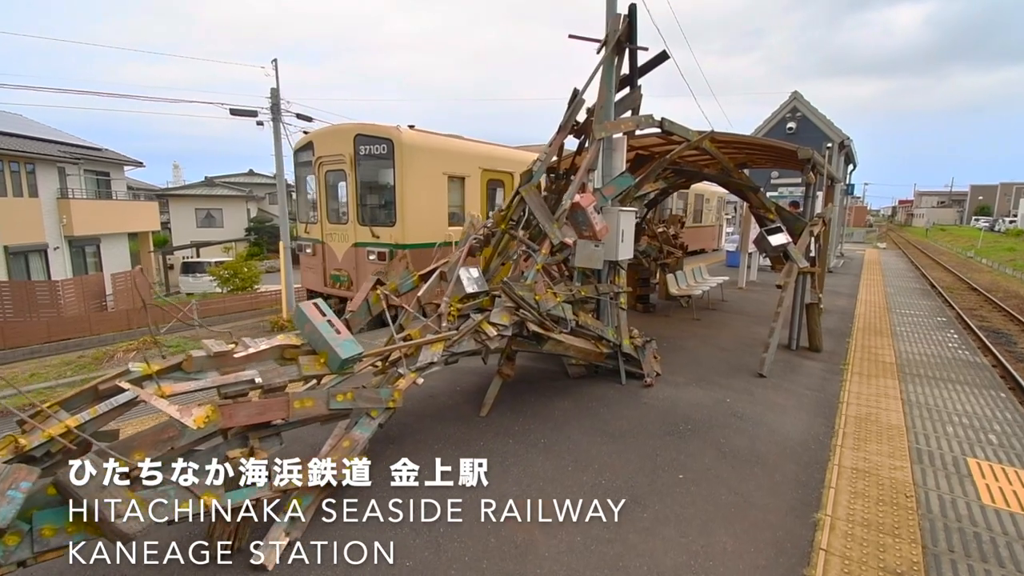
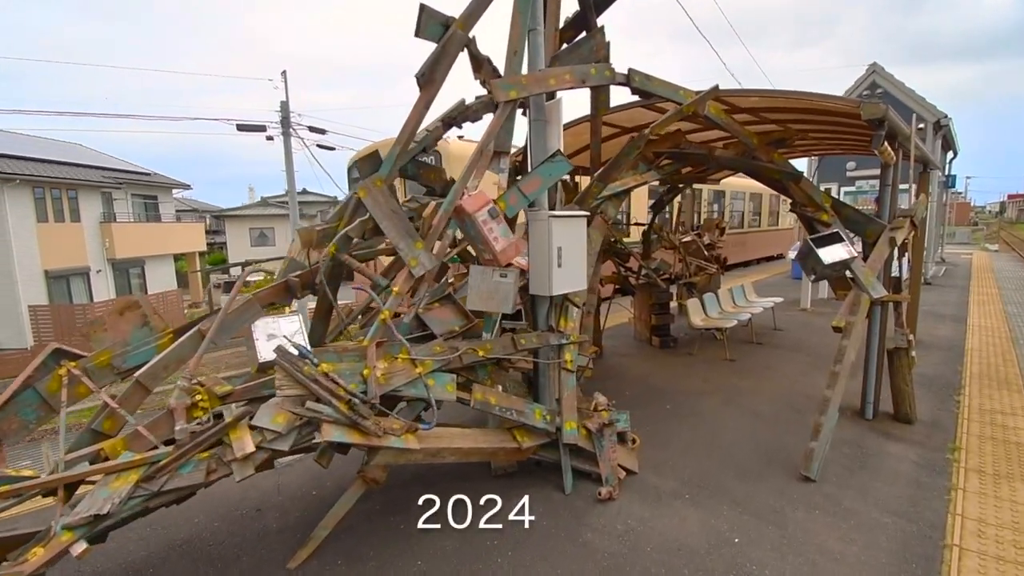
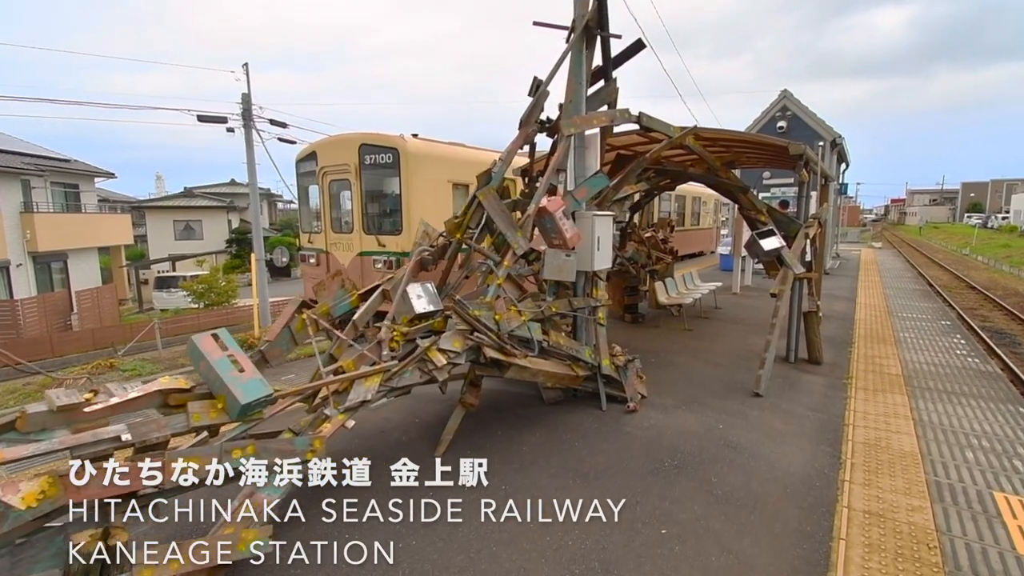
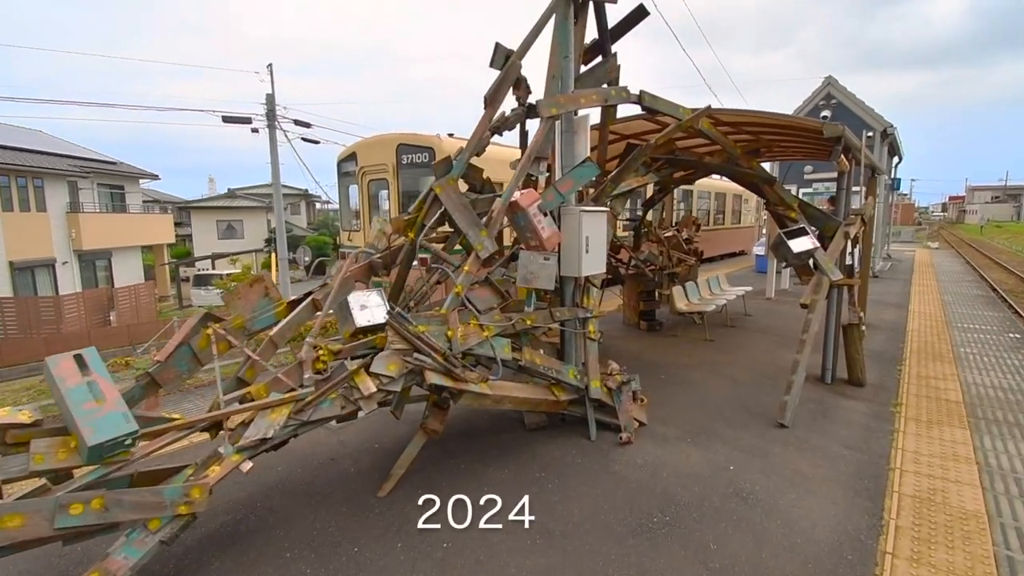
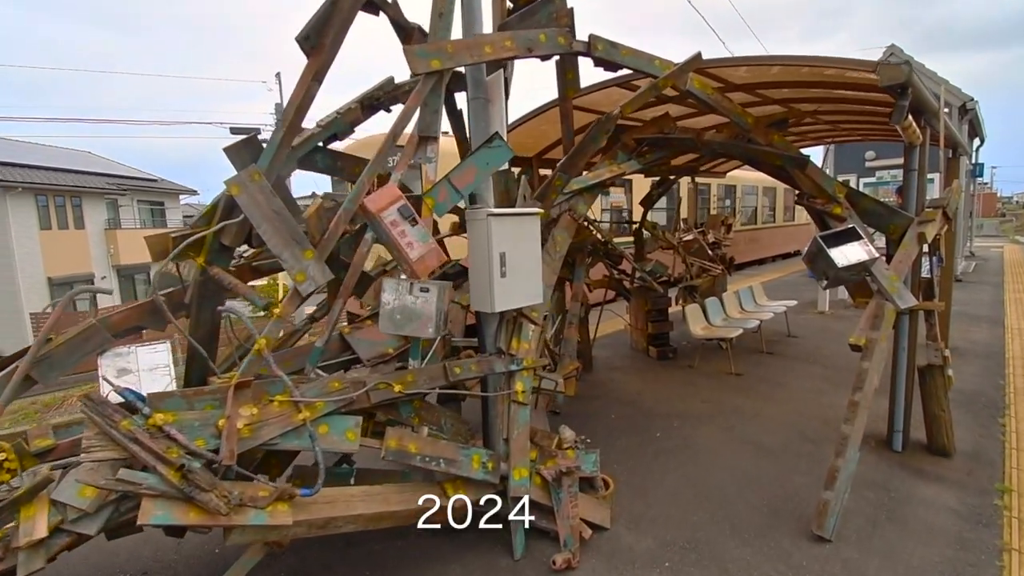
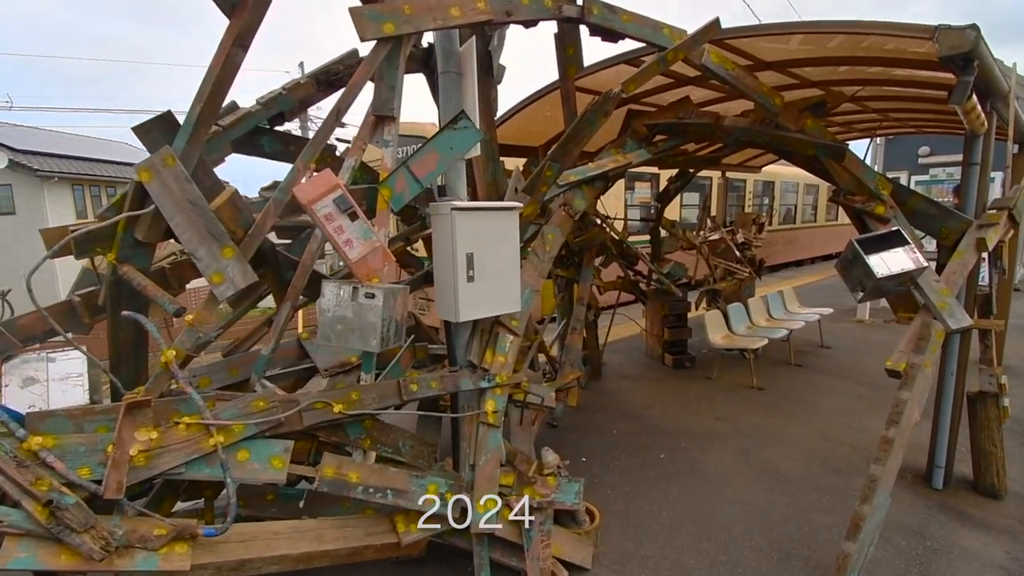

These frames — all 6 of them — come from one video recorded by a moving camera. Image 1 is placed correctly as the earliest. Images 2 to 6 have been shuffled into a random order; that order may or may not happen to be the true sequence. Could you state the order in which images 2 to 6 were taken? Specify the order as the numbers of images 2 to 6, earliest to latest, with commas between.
3, 4, 2, 5, 6
